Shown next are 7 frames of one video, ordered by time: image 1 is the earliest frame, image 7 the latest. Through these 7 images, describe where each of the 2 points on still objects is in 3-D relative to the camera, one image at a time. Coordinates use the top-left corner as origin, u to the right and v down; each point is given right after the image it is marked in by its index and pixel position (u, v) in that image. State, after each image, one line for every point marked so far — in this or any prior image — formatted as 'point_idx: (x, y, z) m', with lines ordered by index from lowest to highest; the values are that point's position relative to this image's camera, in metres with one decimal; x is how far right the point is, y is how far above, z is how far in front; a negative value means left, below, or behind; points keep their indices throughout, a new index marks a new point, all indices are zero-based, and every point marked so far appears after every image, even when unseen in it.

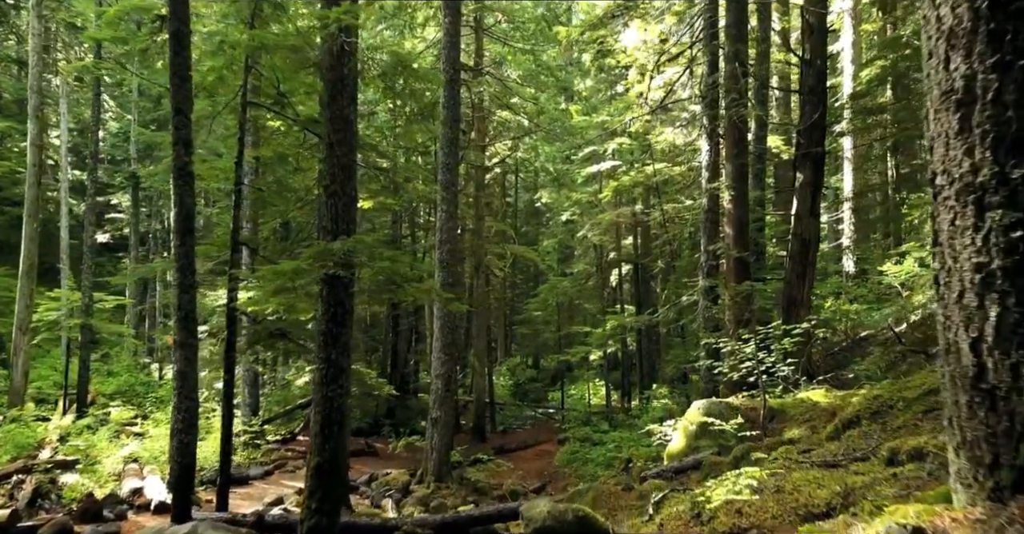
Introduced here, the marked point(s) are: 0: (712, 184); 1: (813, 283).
0: (+3.5, +1.5, +15.2) m
1: (+4.9, -0.3, +13.9) m
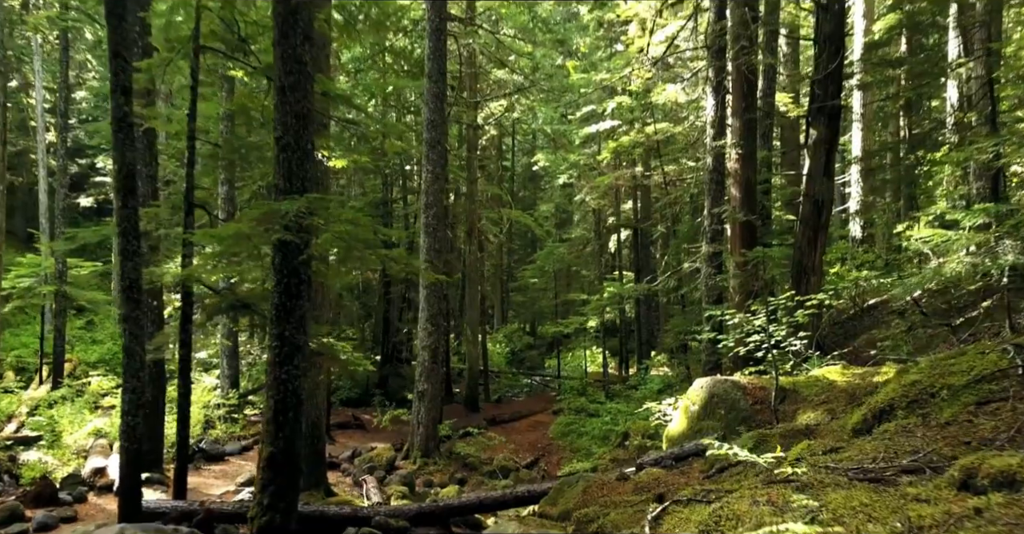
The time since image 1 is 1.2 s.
0: (+3.4, +2.1, +14.1) m
1: (+4.7, +0.3, +12.9) m
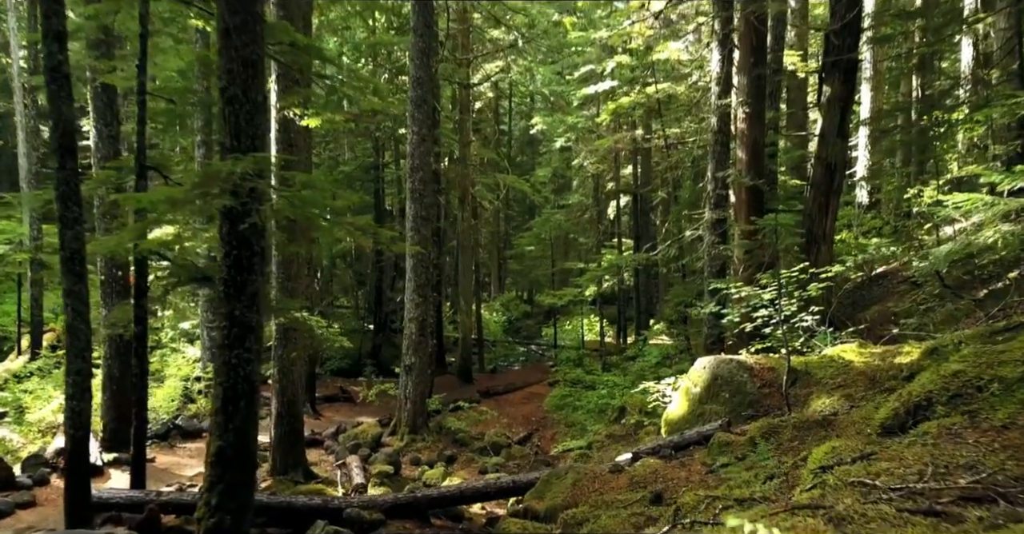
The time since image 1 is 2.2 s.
0: (+3.2, +2.6, +13.1) m
1: (+4.6, +0.7, +12.0) m
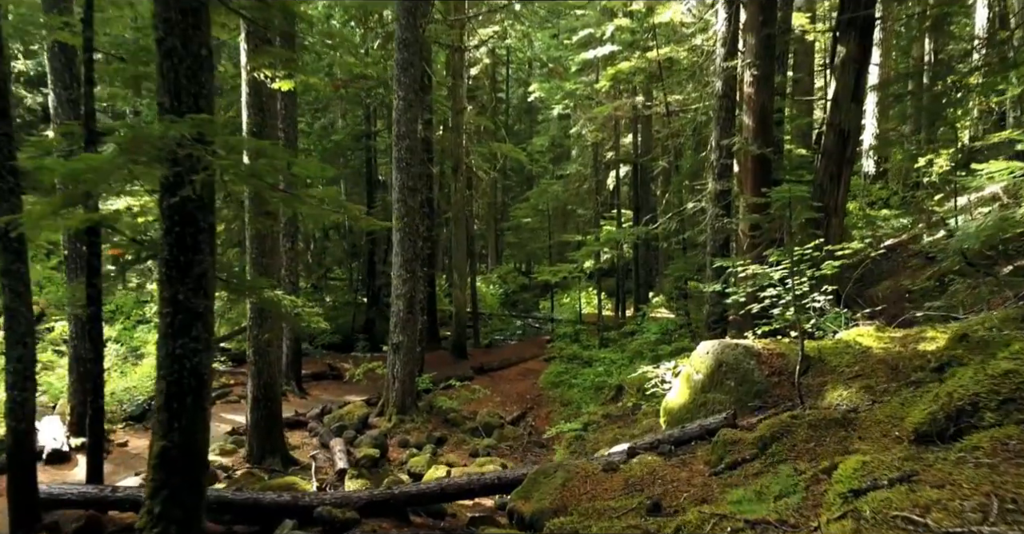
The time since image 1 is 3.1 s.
0: (+3.1, +3.0, +12.3) m
1: (+4.4, +1.1, +11.2) m
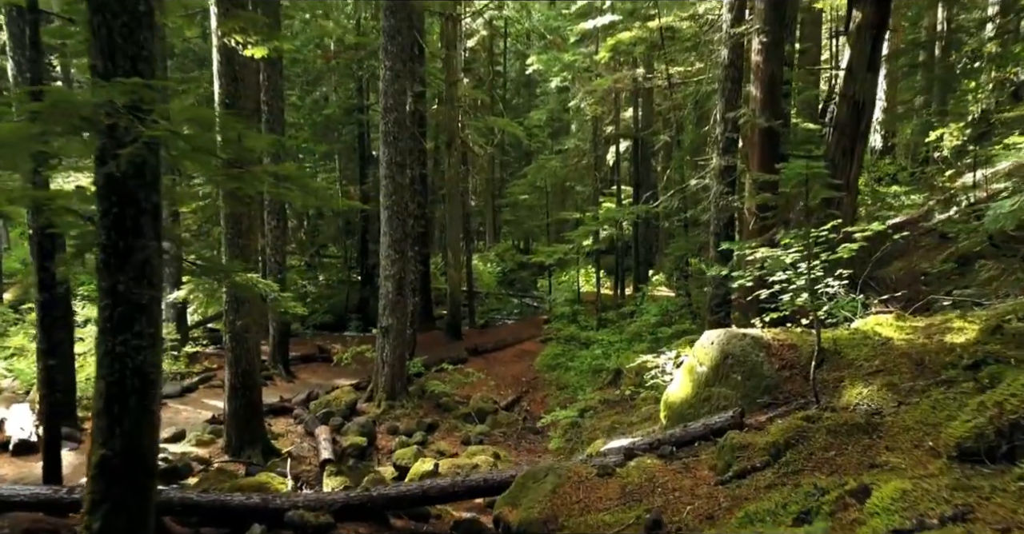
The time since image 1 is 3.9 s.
0: (+3.0, +3.2, +11.5) m
1: (+4.3, +1.3, +10.6) m
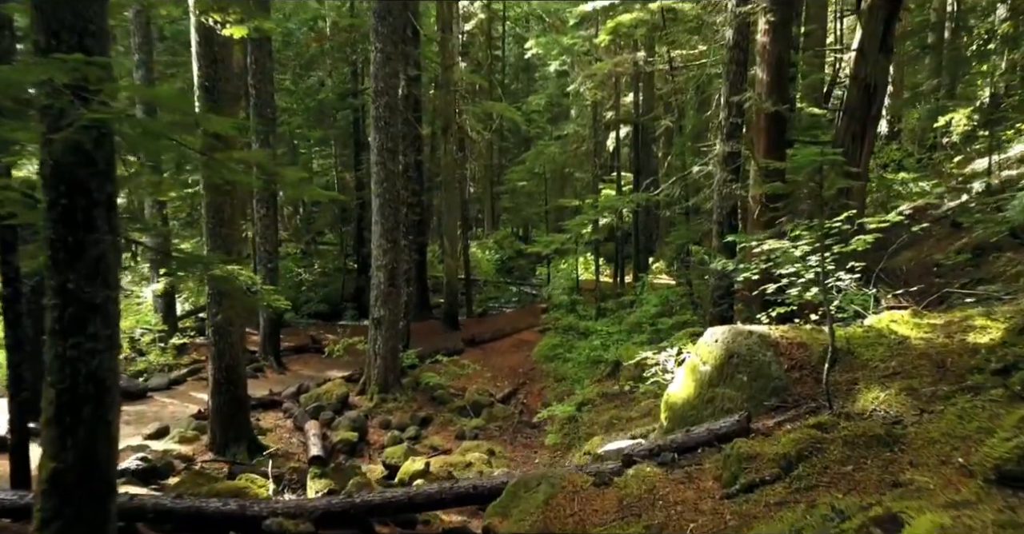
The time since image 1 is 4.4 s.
0: (+2.9, +3.4, +11.0) m
1: (+4.3, +1.4, +10.1) m
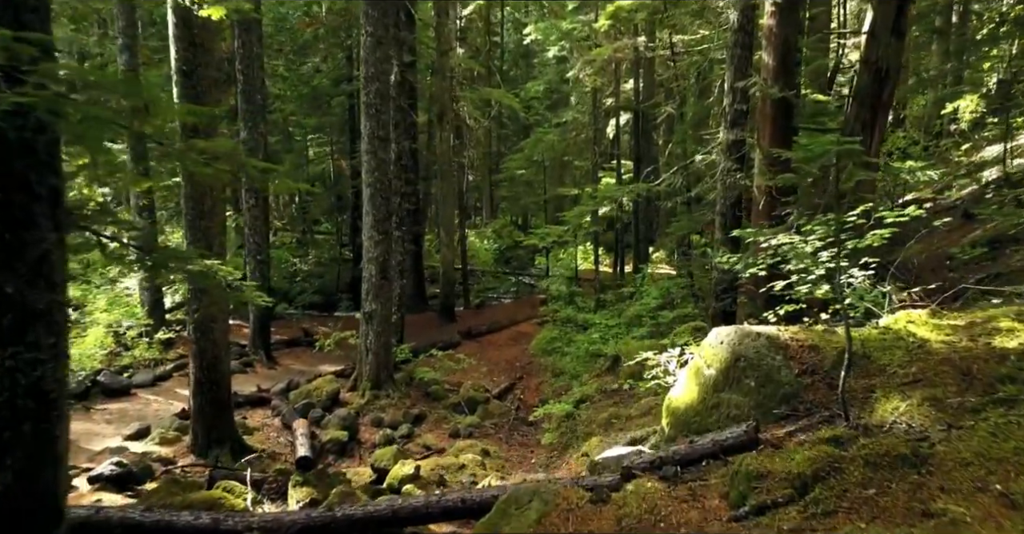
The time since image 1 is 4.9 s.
0: (+2.9, +3.4, +10.5) m
1: (+4.2, +1.5, +9.6) m
